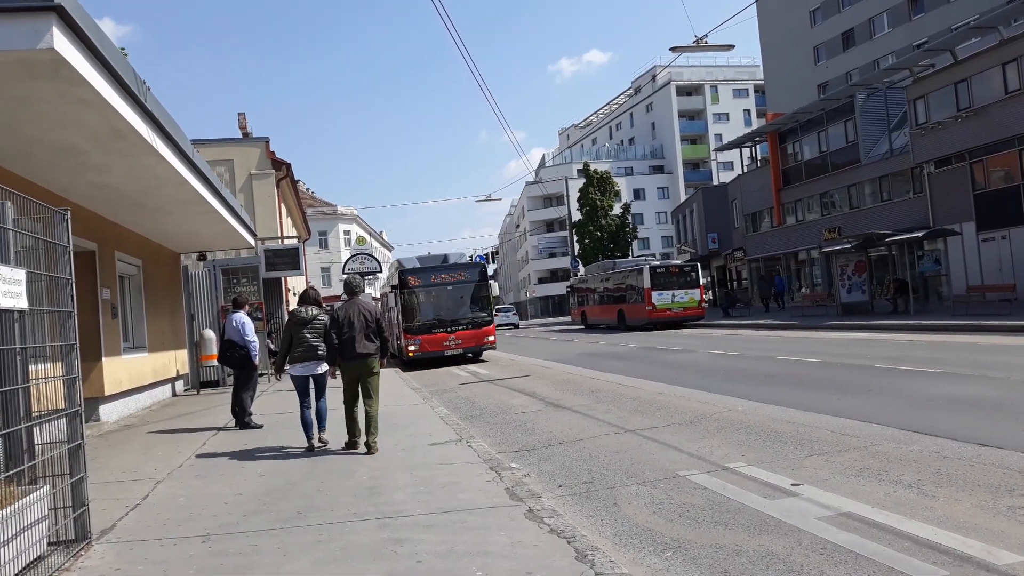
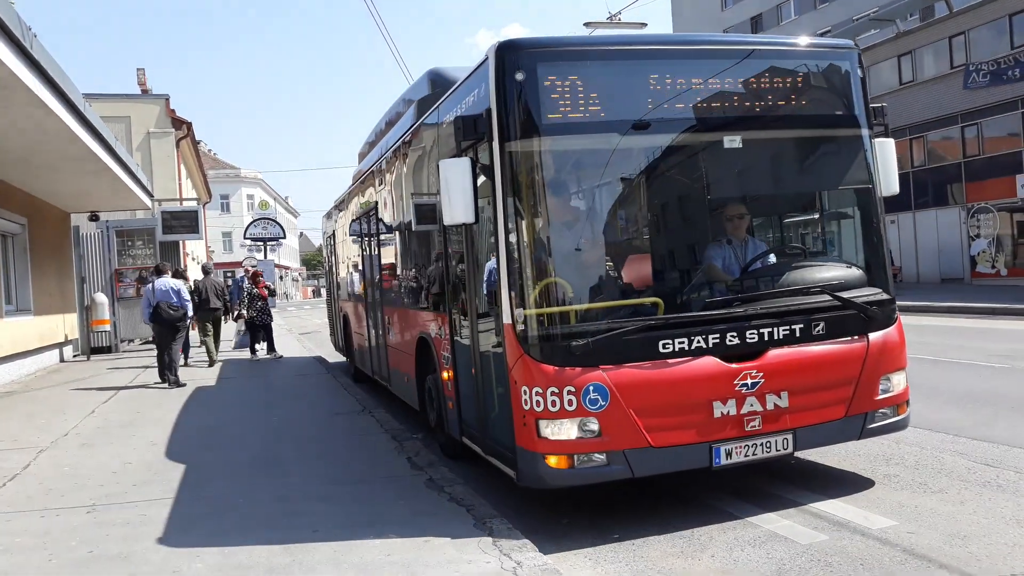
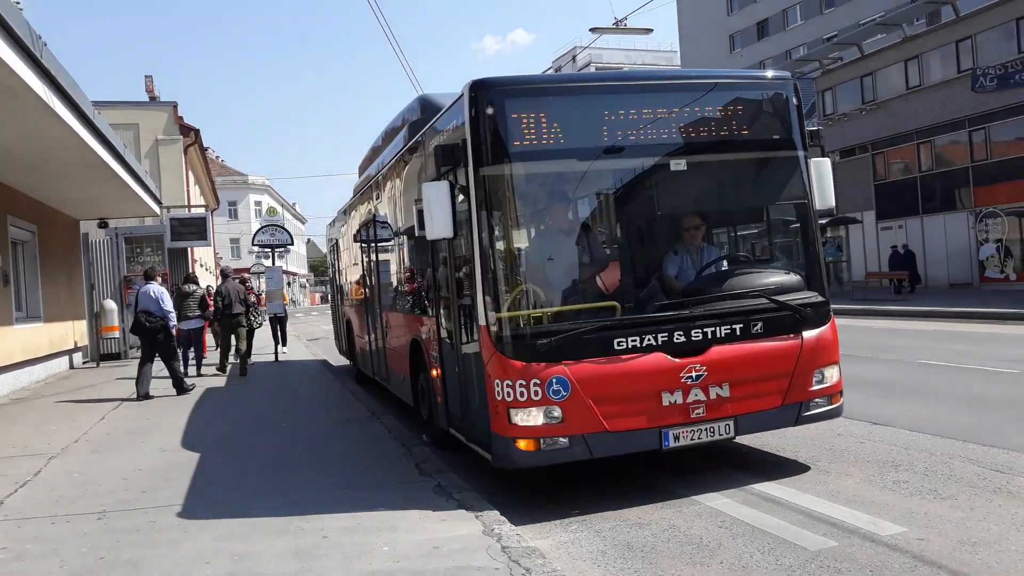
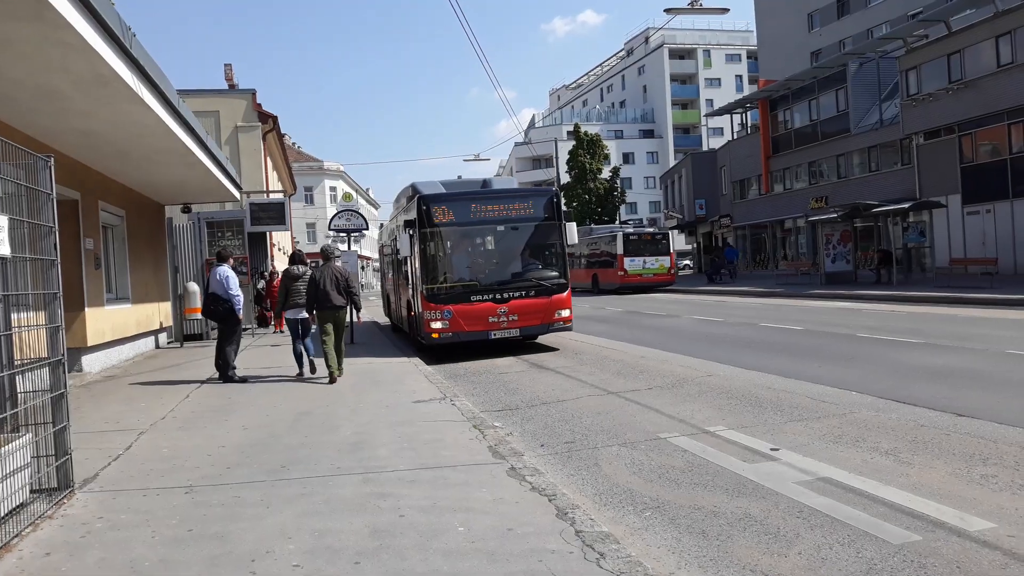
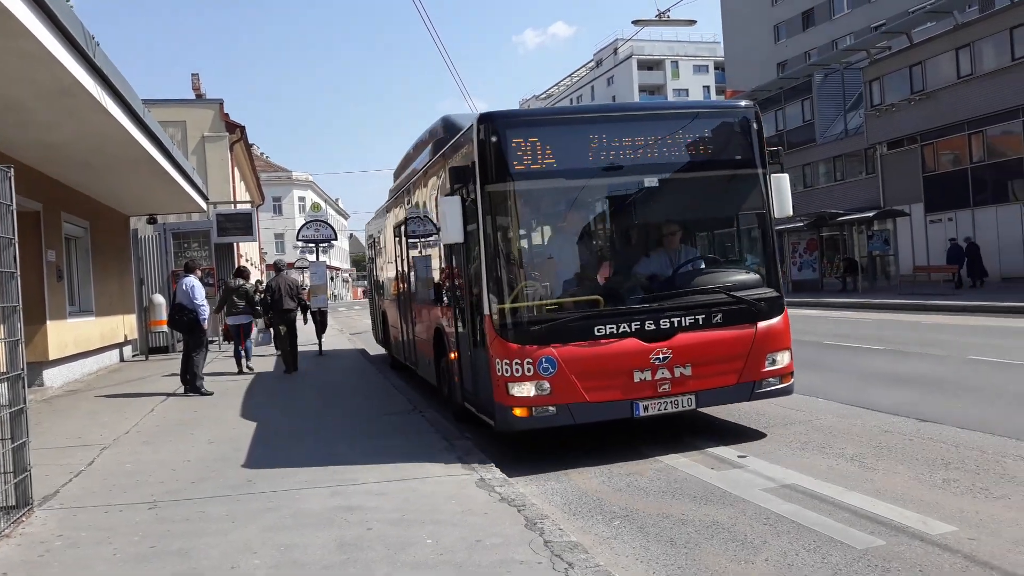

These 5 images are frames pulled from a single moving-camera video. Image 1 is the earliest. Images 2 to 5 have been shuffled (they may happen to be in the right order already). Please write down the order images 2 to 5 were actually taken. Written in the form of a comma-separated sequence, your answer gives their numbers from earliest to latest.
4, 5, 3, 2
